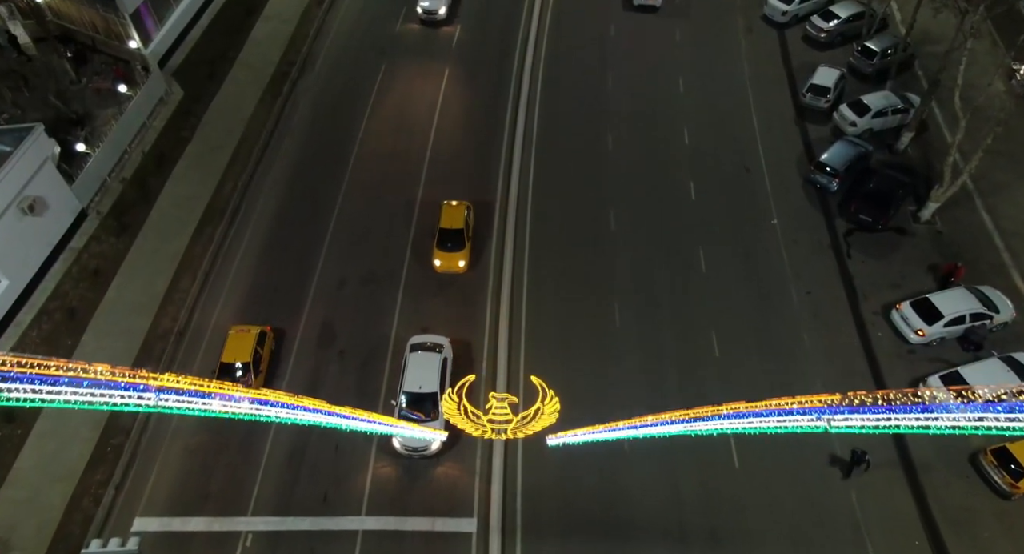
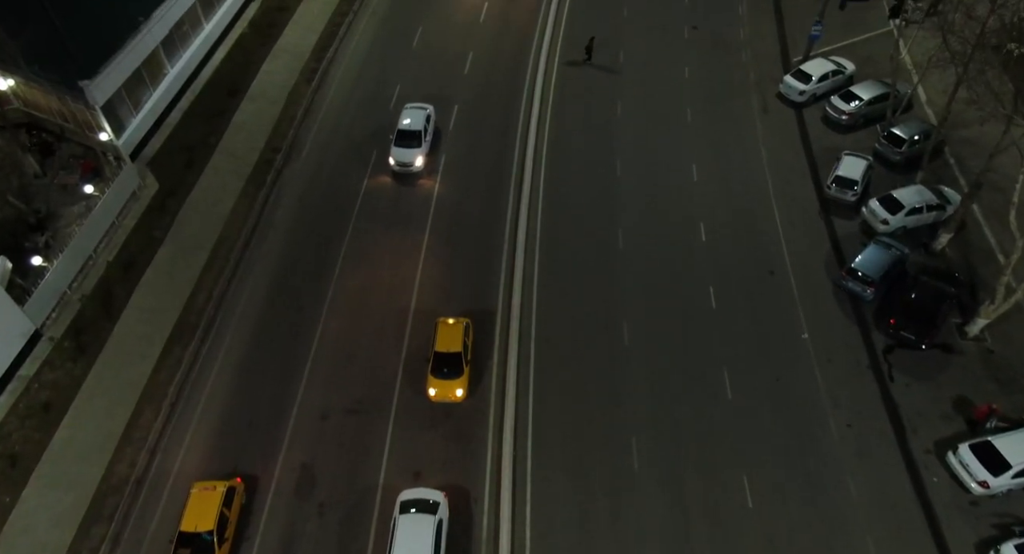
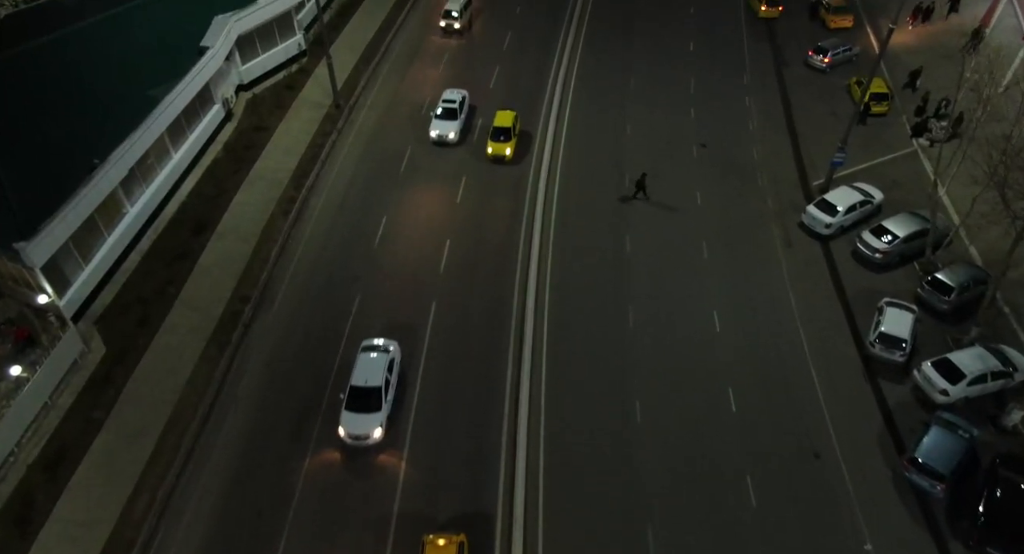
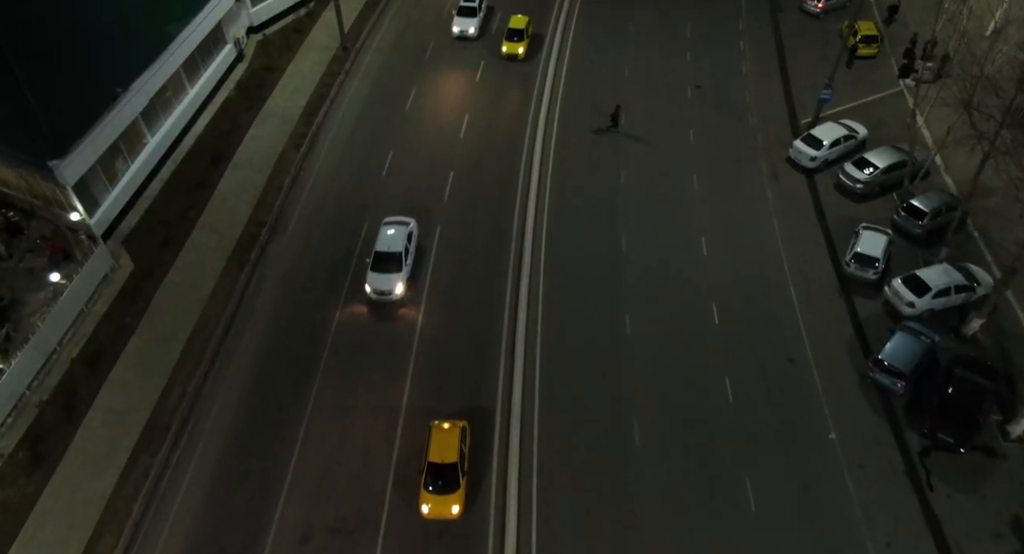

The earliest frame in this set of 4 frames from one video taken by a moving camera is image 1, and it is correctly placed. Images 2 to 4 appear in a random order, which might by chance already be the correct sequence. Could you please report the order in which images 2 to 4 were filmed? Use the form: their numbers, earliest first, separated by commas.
2, 4, 3
